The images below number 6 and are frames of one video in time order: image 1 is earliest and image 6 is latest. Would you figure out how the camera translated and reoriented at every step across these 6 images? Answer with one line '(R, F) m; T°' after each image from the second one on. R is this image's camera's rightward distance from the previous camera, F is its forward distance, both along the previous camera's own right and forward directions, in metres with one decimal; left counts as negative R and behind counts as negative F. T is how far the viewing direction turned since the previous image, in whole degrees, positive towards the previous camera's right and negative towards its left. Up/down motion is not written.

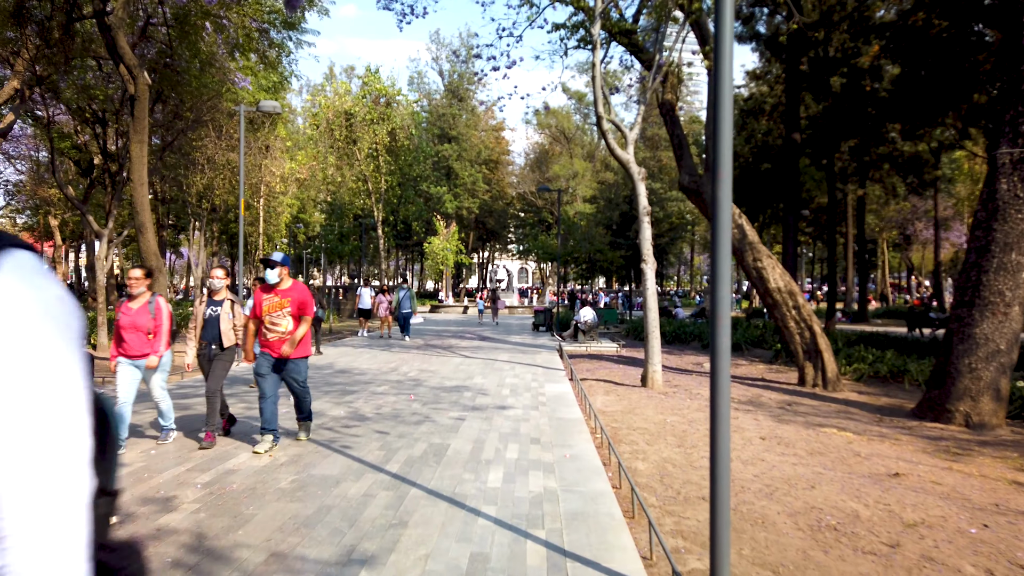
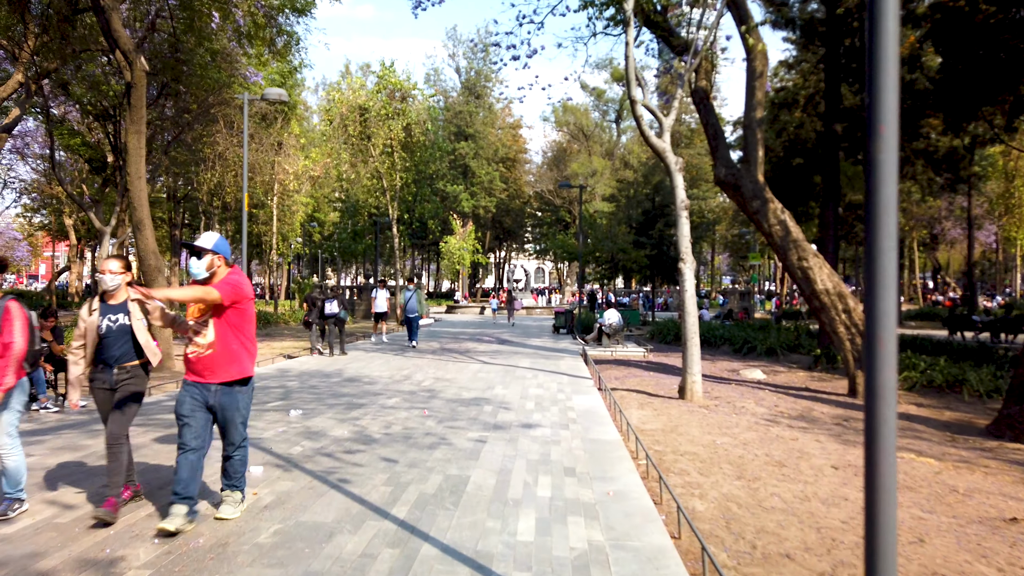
(-0.1, +1.0) m; -1°
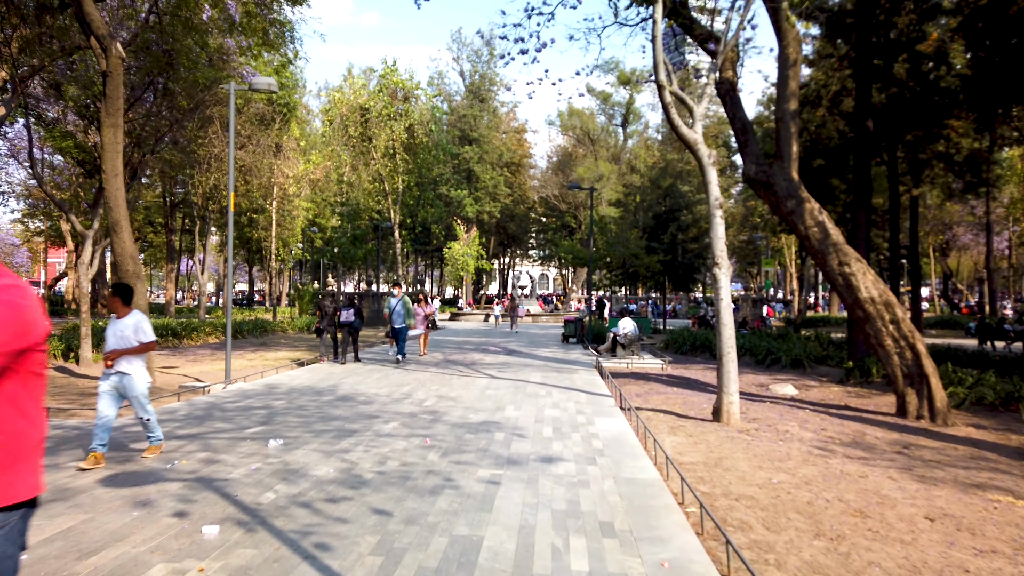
(-0.1, +1.1) m; 0°
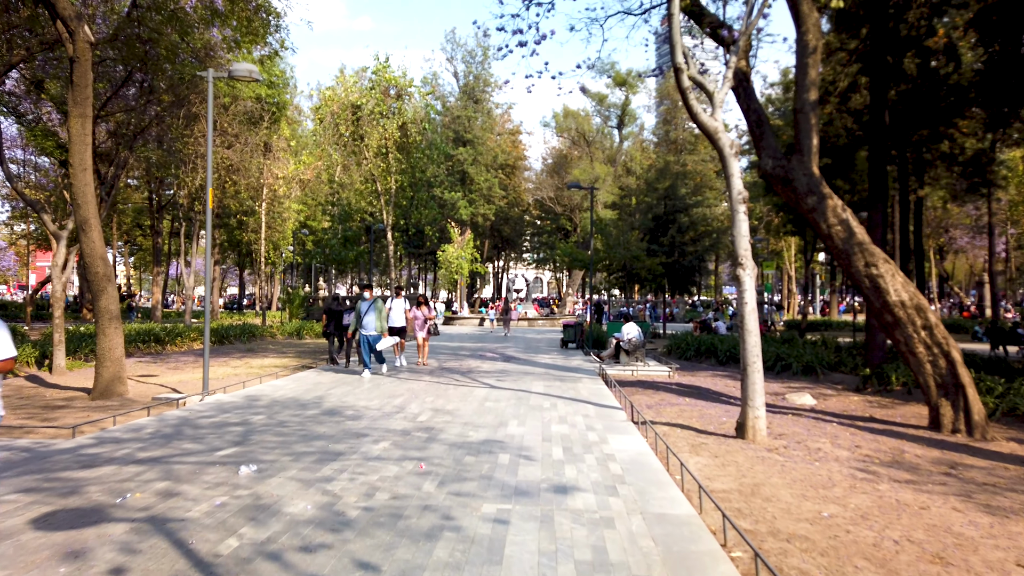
(-0.1, +0.8) m; +1°
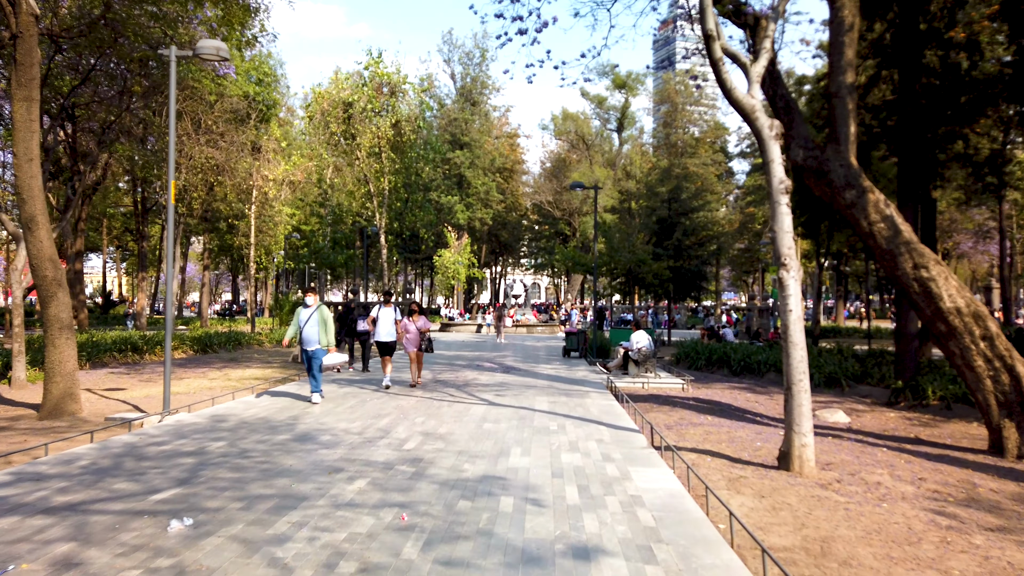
(0.0, +1.2) m; 0°
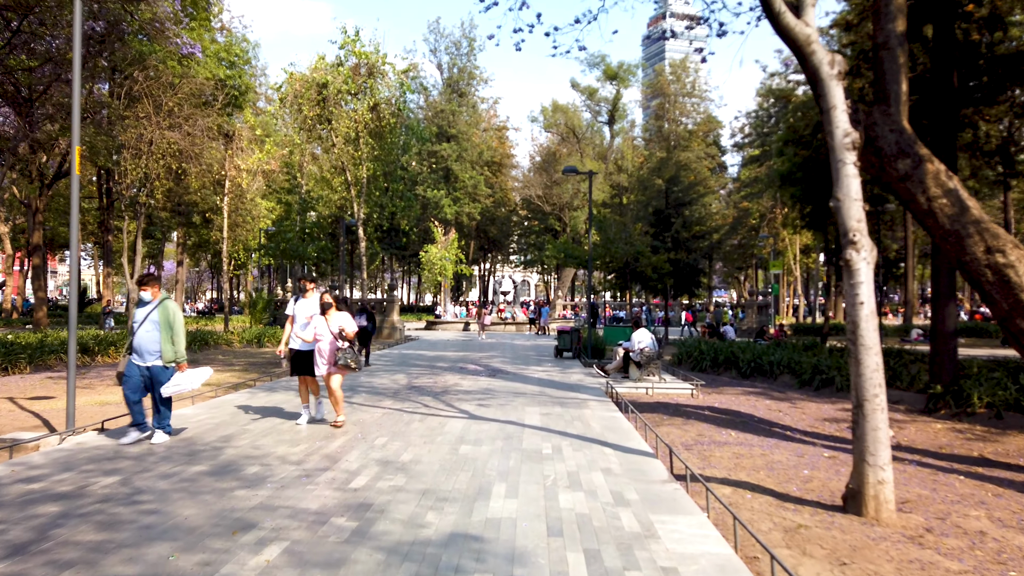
(+0.1, +1.7) m; +1°
